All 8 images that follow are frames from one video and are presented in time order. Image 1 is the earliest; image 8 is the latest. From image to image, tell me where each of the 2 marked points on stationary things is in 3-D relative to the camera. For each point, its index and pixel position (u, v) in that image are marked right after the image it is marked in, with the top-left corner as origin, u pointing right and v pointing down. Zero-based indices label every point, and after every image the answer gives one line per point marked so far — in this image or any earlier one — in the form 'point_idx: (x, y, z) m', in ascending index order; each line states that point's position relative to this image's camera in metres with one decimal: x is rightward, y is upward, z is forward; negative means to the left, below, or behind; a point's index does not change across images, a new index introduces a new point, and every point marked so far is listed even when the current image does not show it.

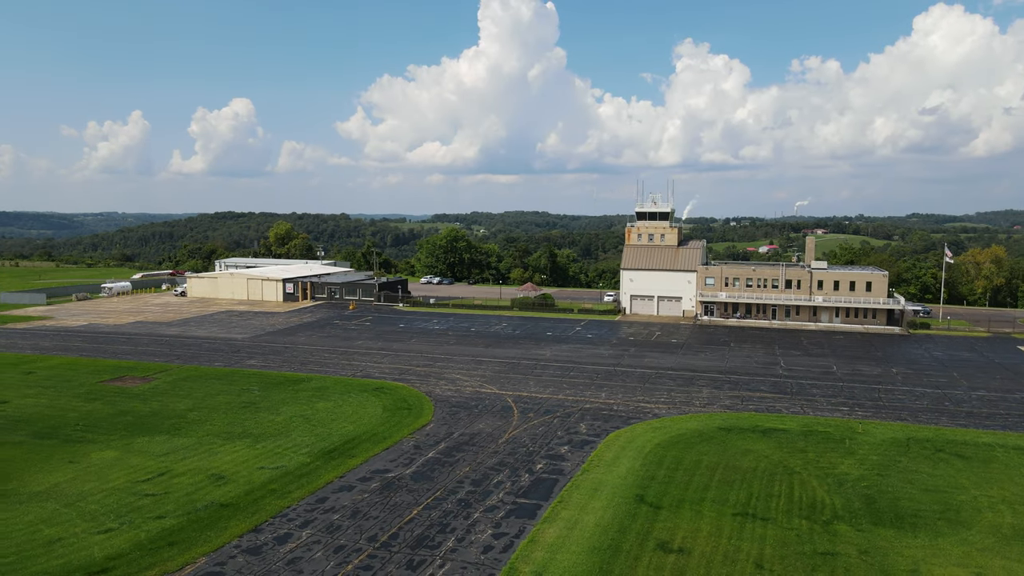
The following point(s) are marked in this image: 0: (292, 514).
0: (-5.4, -5.6, +19.5) m
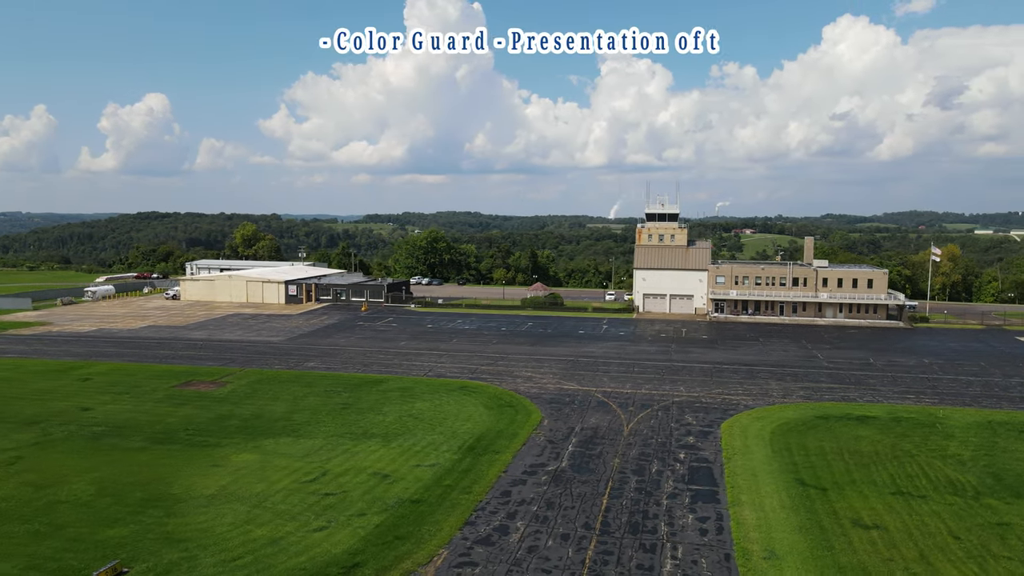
0: (-0.5, -5.6, +20.3) m
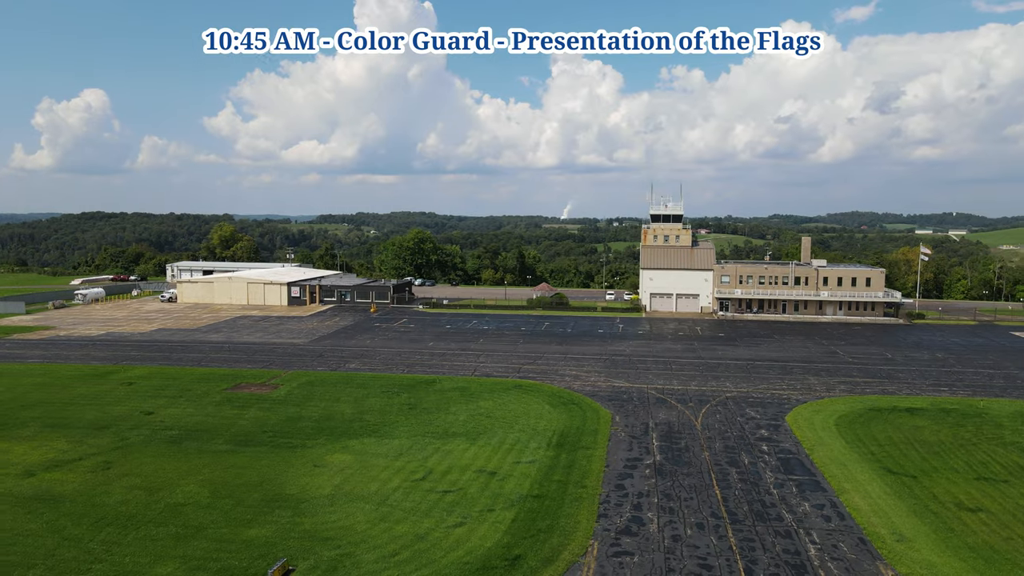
0: (+2.7, -5.7, +21.0) m
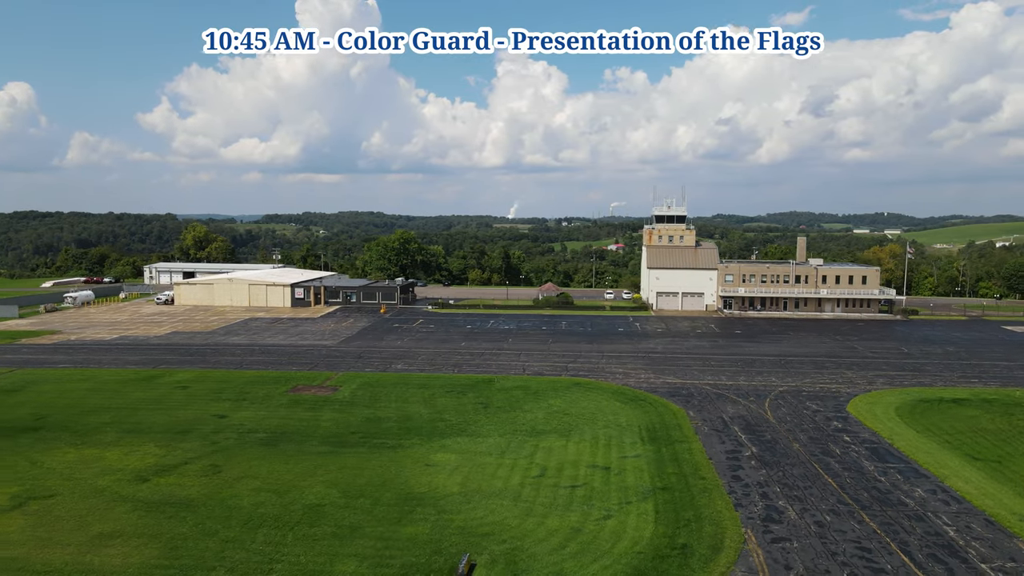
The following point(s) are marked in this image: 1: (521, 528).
0: (+6.4, -5.6, +22.0) m
1: (+0.2, -6.0, +19.6) m
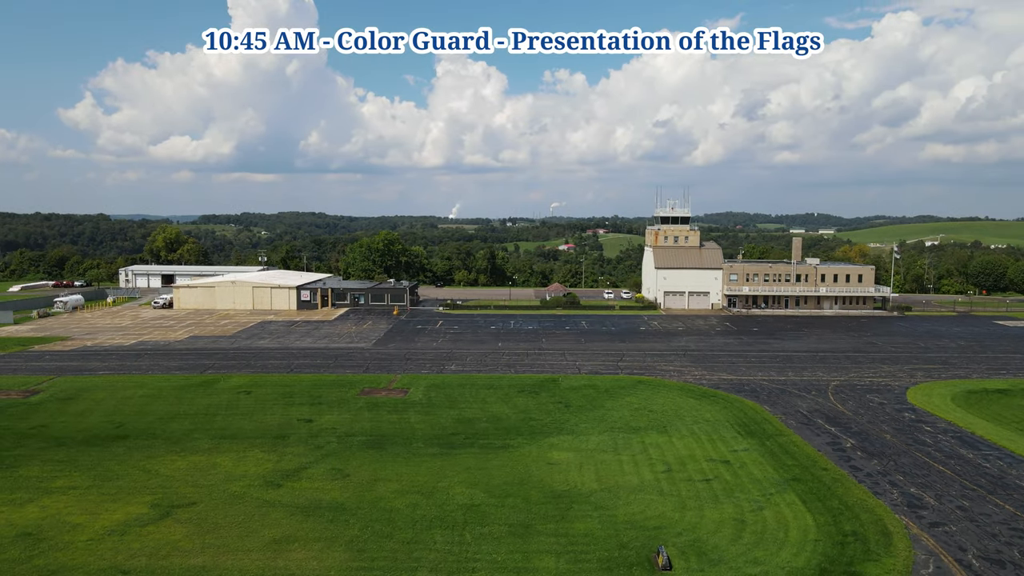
0: (+10.4, -5.6, +23.1) m
1: (+4.5, -6.0, +20.2) m
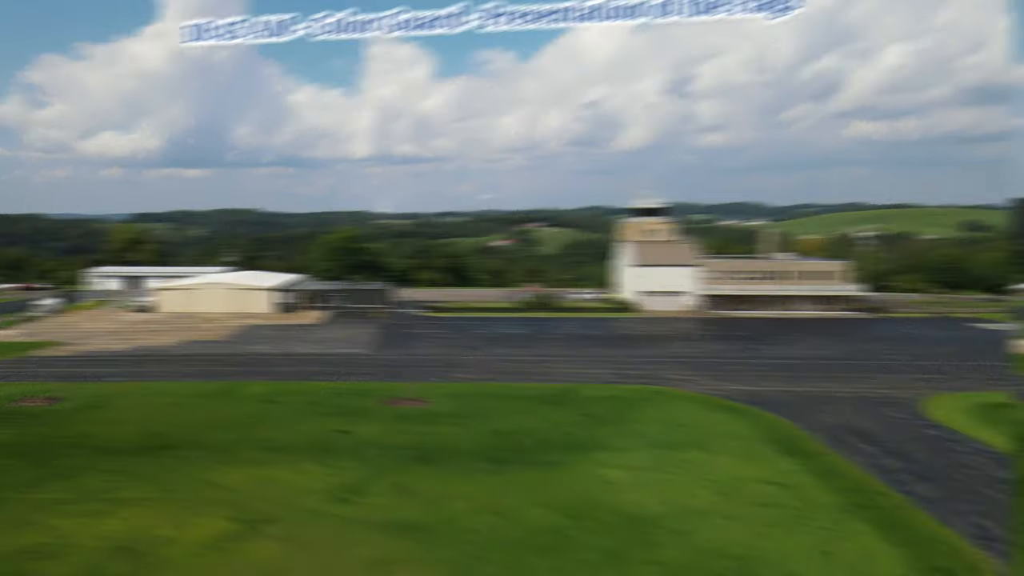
0: (+12.4, -5.5, +24.6) m
1: (+6.7, -6.0, +21.4) m
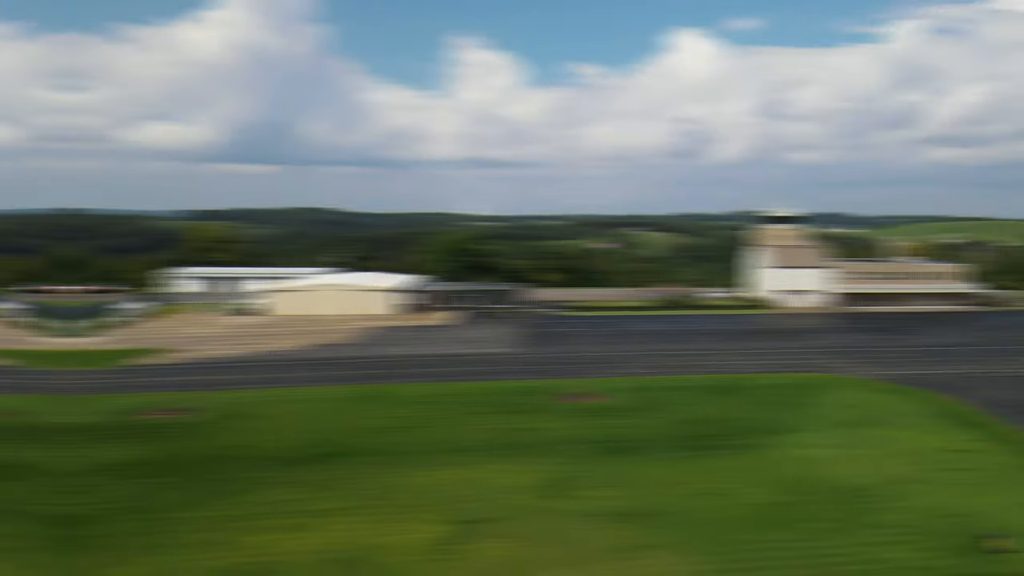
0: (+18.6, -5.4, +21.4) m
1: (+12.7, -5.9, +18.4) m
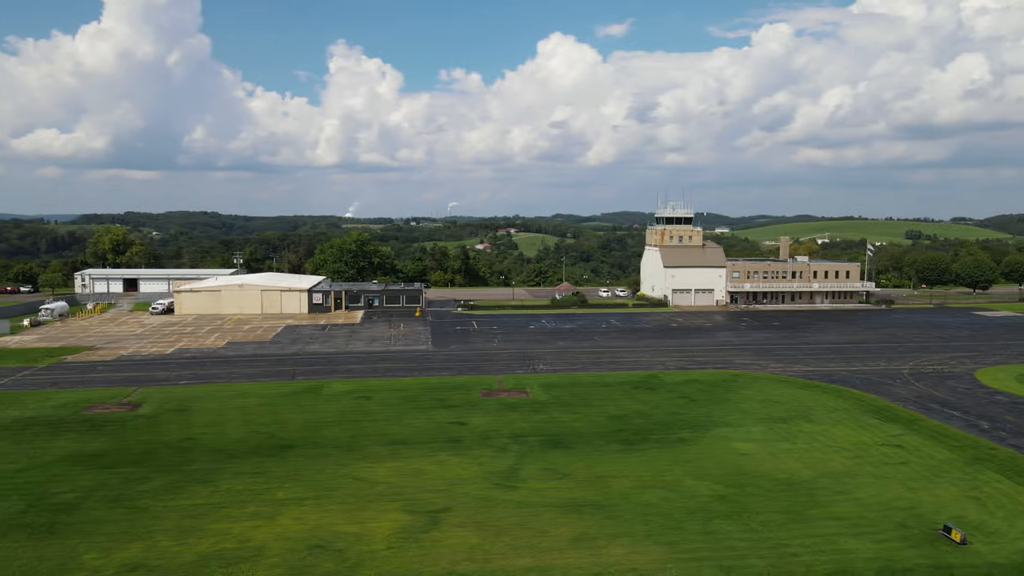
0: (+17.0, -5.4, +25.5) m
1: (+11.5, -5.9, +21.8) m
